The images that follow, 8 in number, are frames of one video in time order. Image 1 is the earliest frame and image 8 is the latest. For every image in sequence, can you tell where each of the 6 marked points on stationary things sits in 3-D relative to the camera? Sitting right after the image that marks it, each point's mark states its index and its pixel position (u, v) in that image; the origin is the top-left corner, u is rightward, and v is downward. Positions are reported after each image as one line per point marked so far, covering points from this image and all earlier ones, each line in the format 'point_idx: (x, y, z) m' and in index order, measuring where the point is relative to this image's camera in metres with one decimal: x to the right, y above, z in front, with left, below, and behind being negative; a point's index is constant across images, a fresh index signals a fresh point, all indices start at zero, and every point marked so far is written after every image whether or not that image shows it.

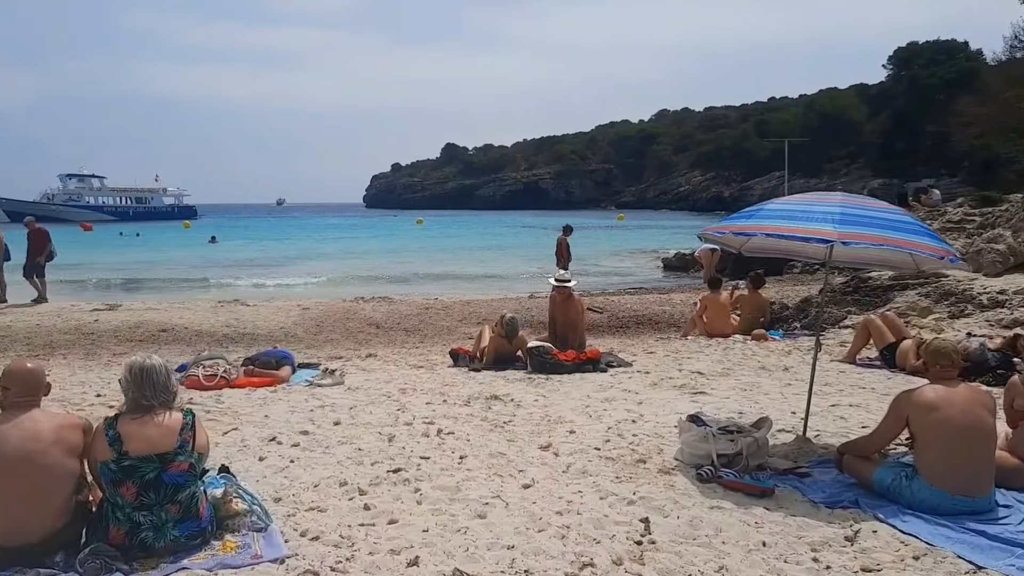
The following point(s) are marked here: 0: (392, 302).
0: (-2.0, -0.2, +14.5) m
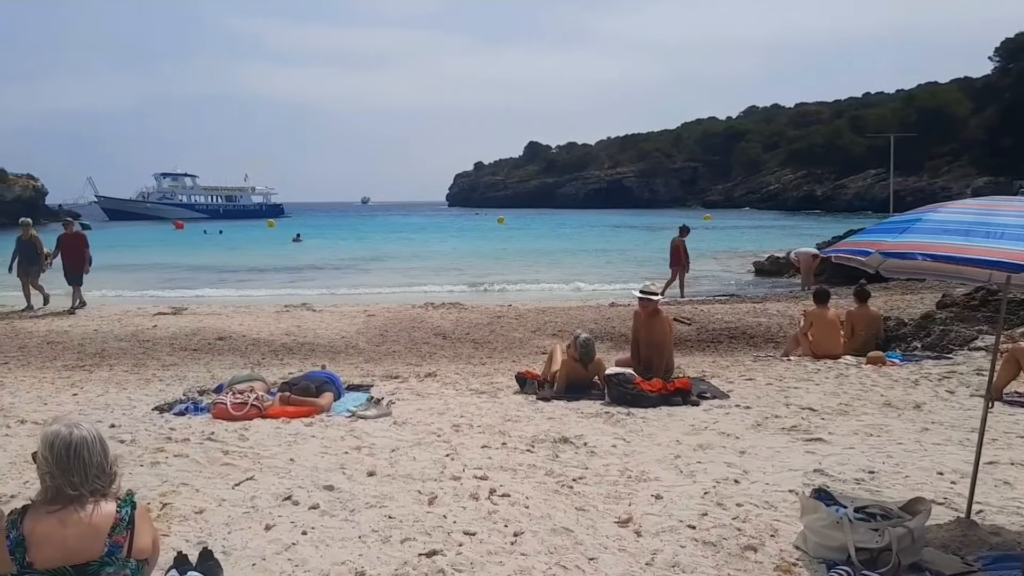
0: (-0.8, -0.3, +13.6) m
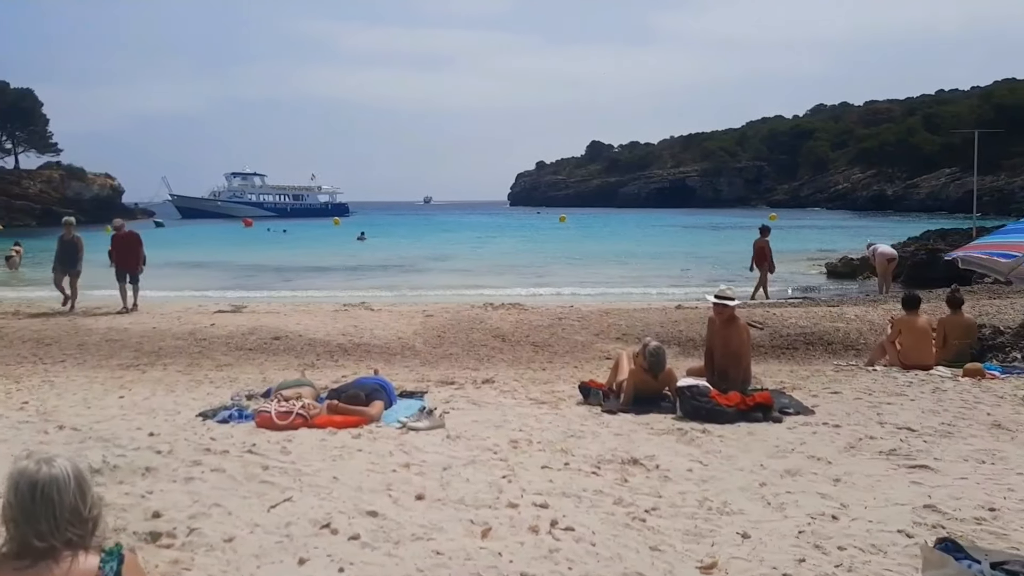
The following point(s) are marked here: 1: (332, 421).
0: (+0.2, -0.3, +13.2) m
1: (-1.1, -0.8, +5.4) m
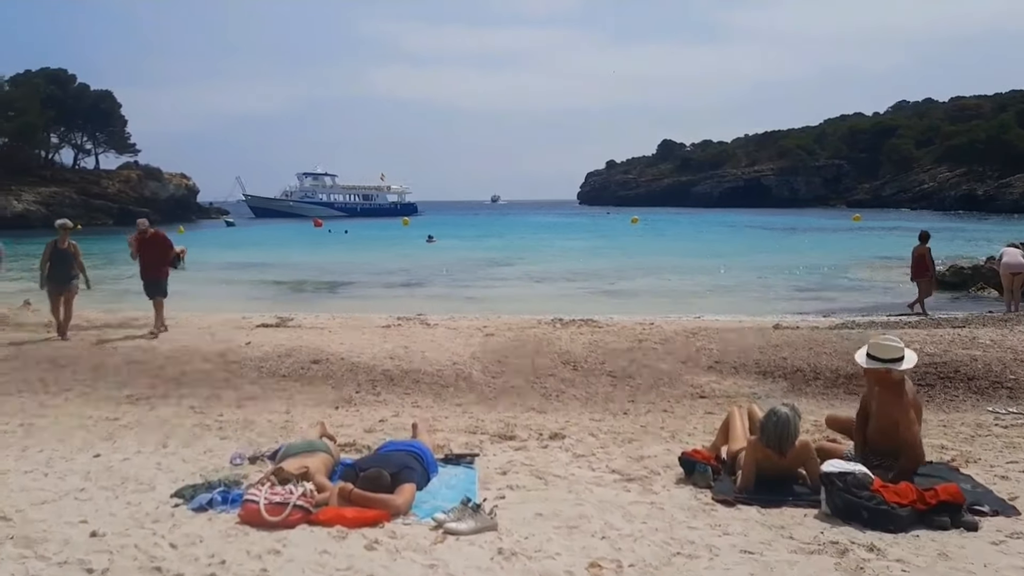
0: (+1.1, -0.5, +11.6) m
1: (-0.8, -1.0, +3.9) m
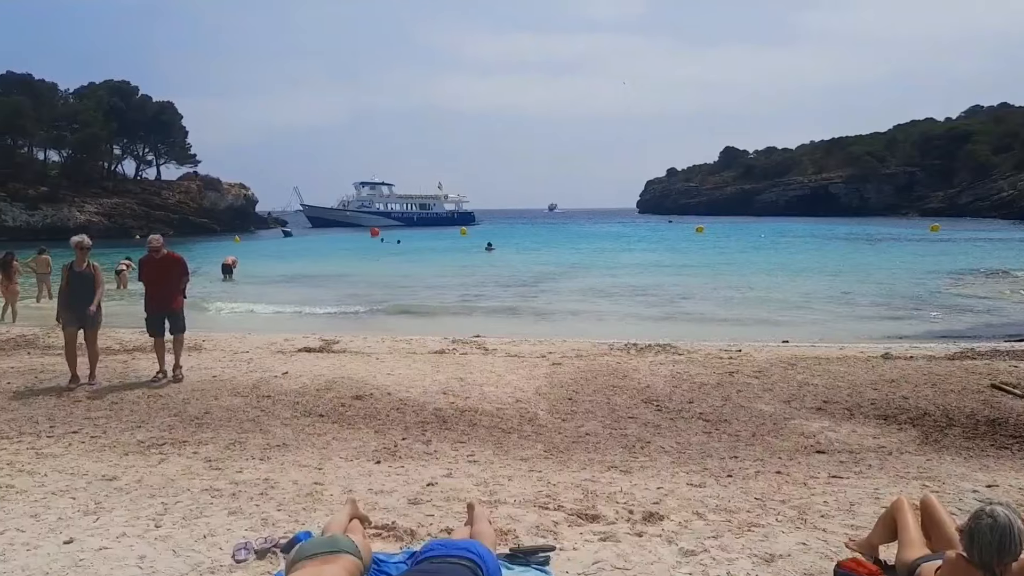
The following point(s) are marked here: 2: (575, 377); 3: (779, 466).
0: (+1.9, -0.8, +10.2) m
1: (-0.5, -1.2, +2.7) m
2: (+0.6, -0.9, +9.1) m
3: (+1.8, -1.2, +6.1) m
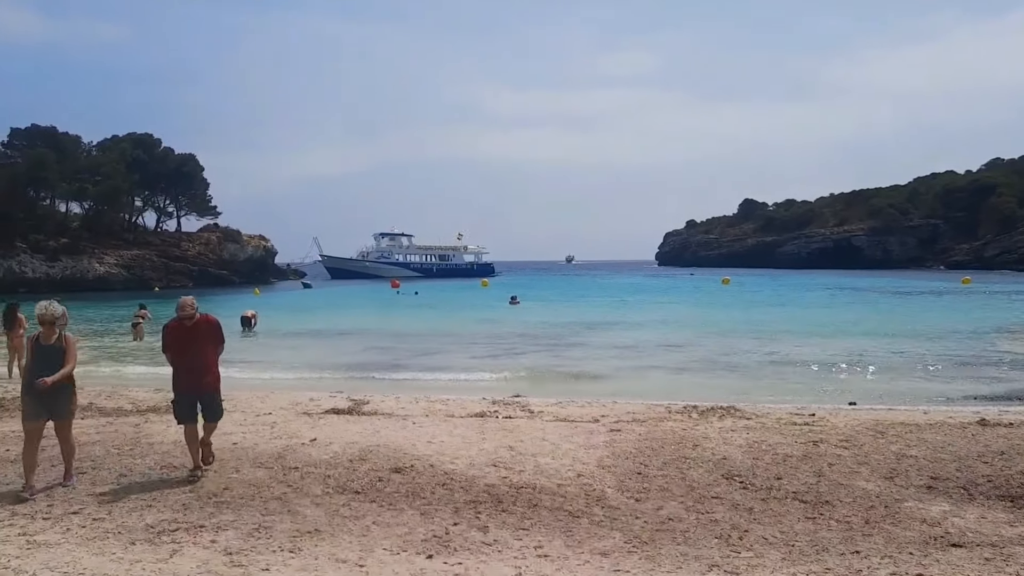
0: (+2.5, -1.4, +9.2) m
1: (-0.1, -1.4, +1.7) m
2: (+1.2, -1.5, +8.1) m
3: (+2.3, -1.6, +5.0) m
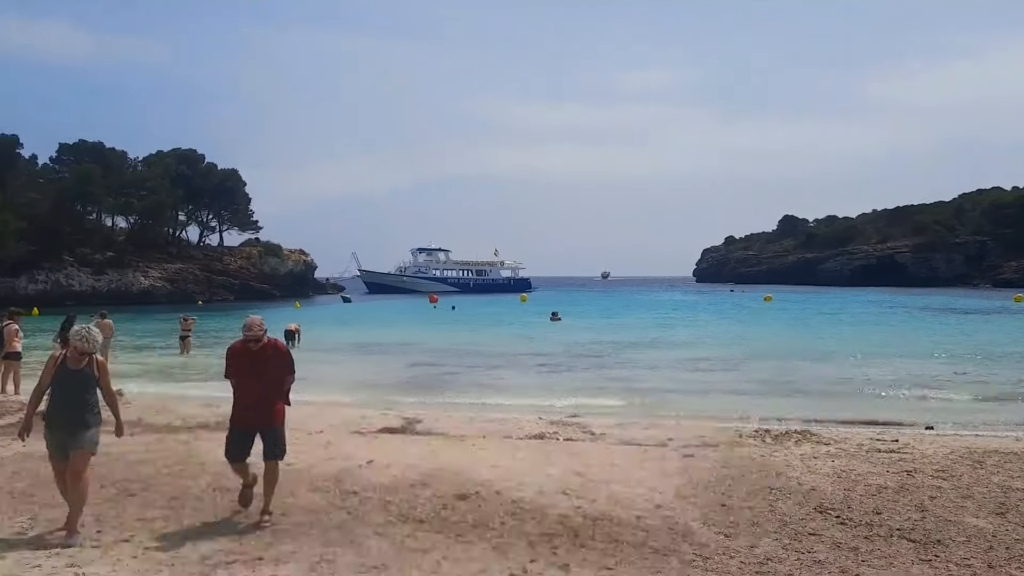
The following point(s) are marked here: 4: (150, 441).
0: (+3.1, -1.6, +8.6) m
1: (+0.3, -1.4, +1.2) m
2: (+1.8, -1.6, +7.5) m
3: (+2.8, -1.7, +4.4) m
4: (-3.6, -1.5, +8.8) m
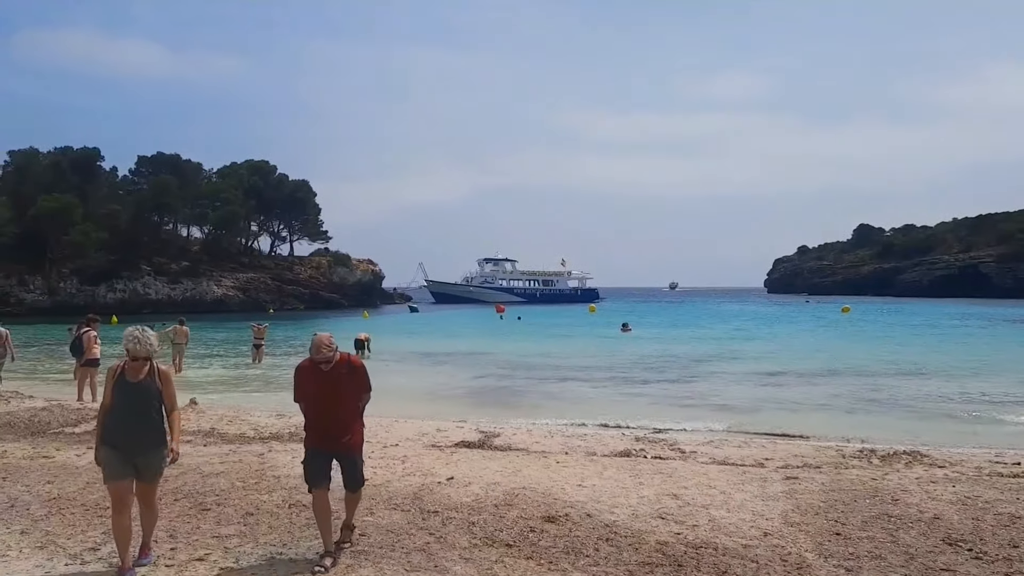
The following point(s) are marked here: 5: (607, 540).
0: (+3.9, -1.6, +7.8) m
1: (+0.5, -1.4, +0.7) m
2: (+2.5, -1.7, +6.9) m
3: (+3.2, -1.7, +3.8) m
4: (-2.8, -1.6, +8.6) m
5: (+0.7, -1.7, +5.9) m
